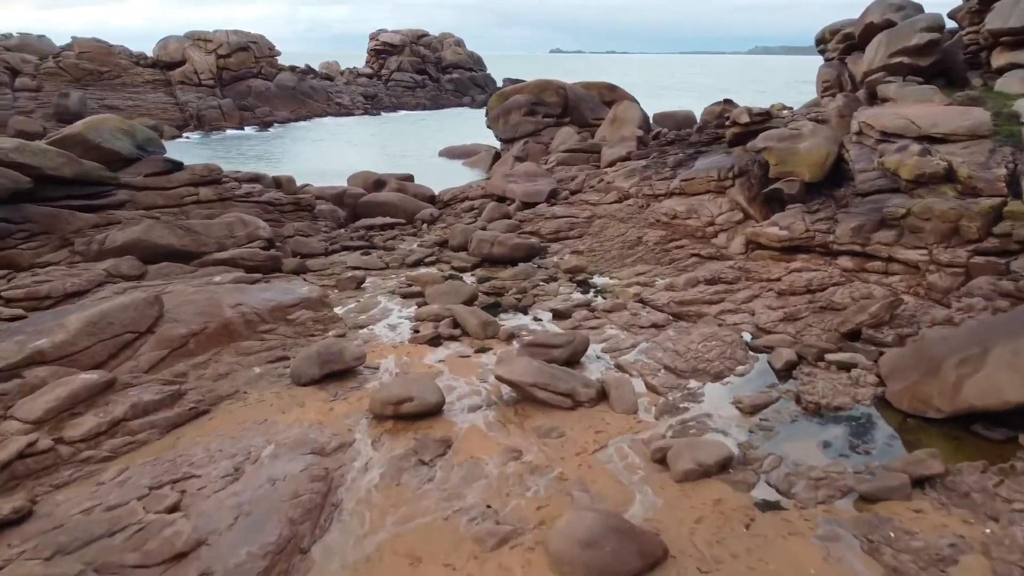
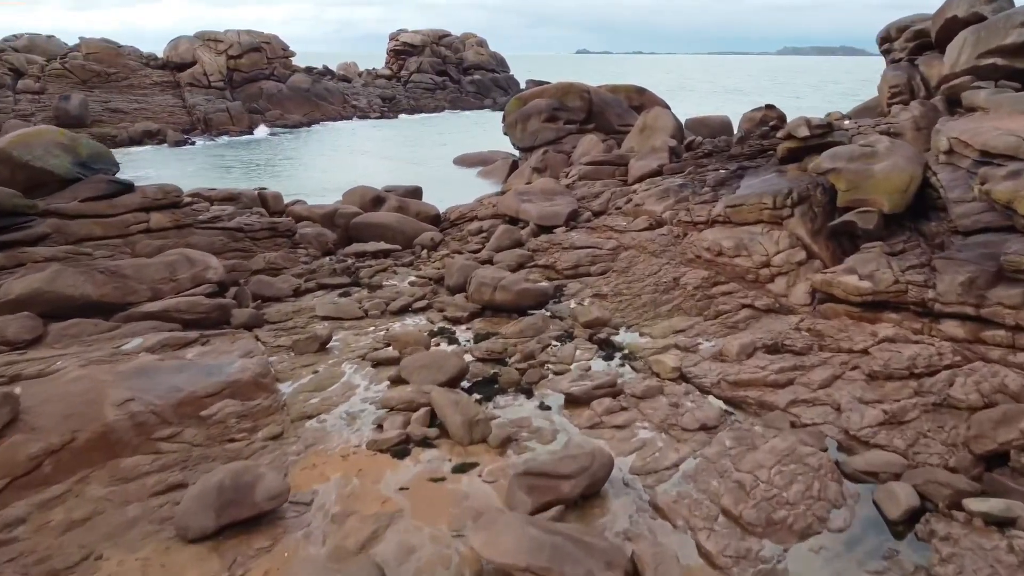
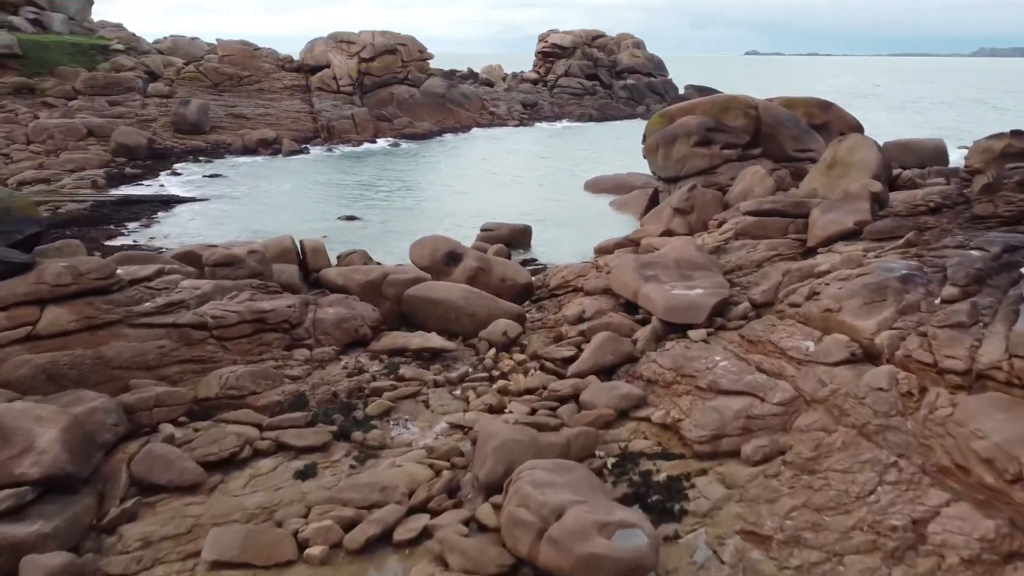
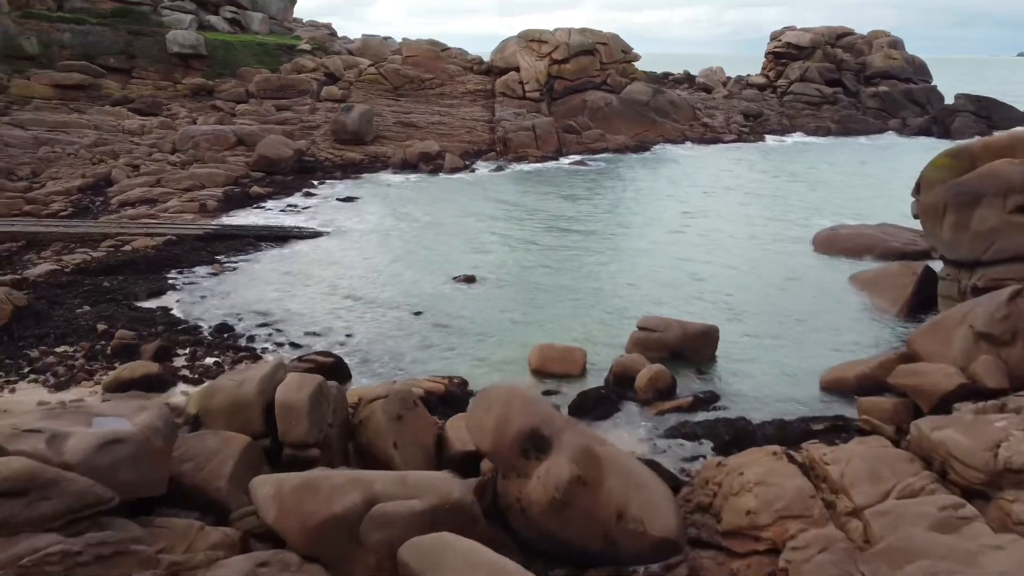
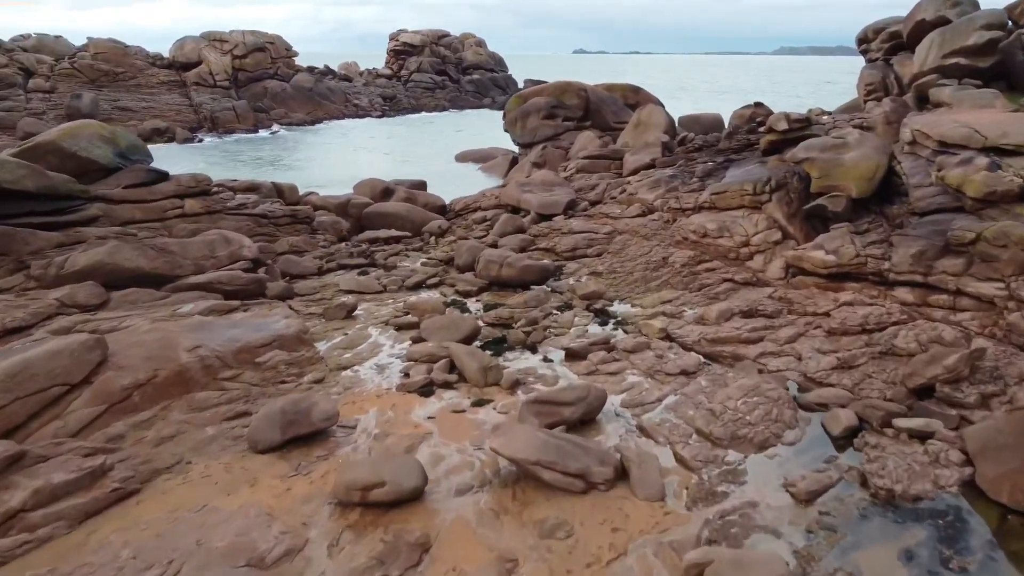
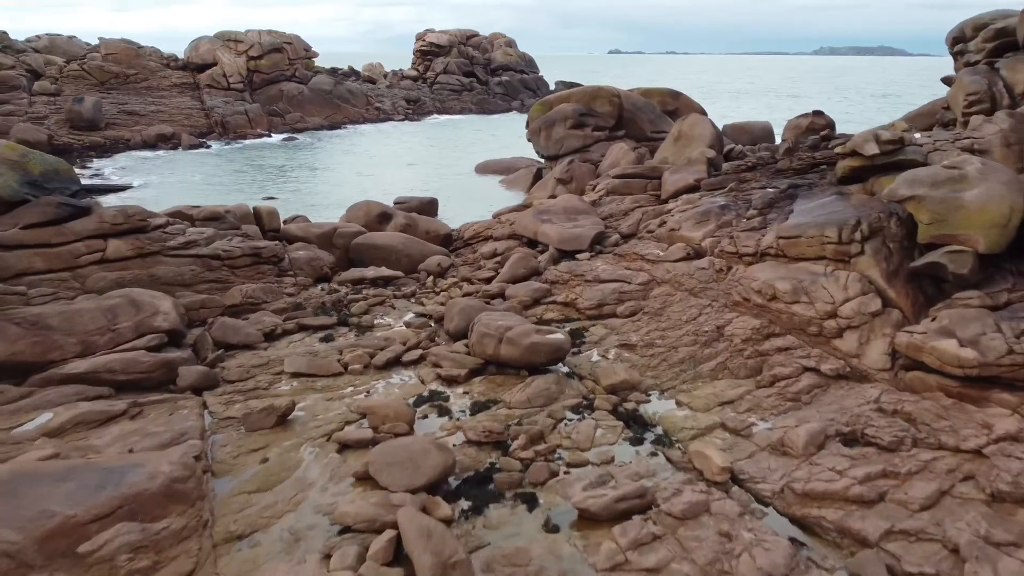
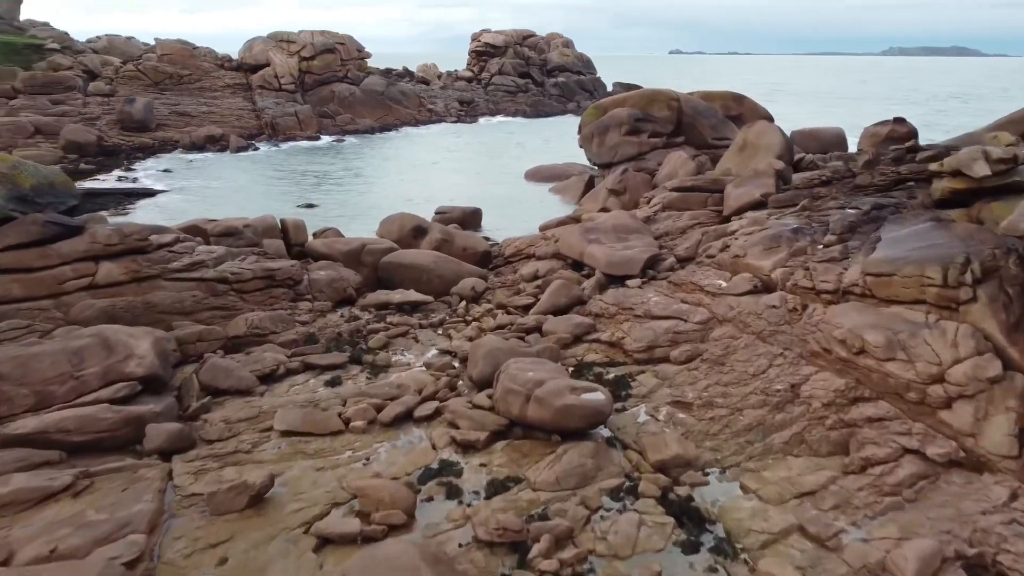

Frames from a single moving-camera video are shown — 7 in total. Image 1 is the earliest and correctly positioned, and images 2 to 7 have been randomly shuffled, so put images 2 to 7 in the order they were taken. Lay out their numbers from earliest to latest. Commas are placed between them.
5, 2, 6, 7, 3, 4
